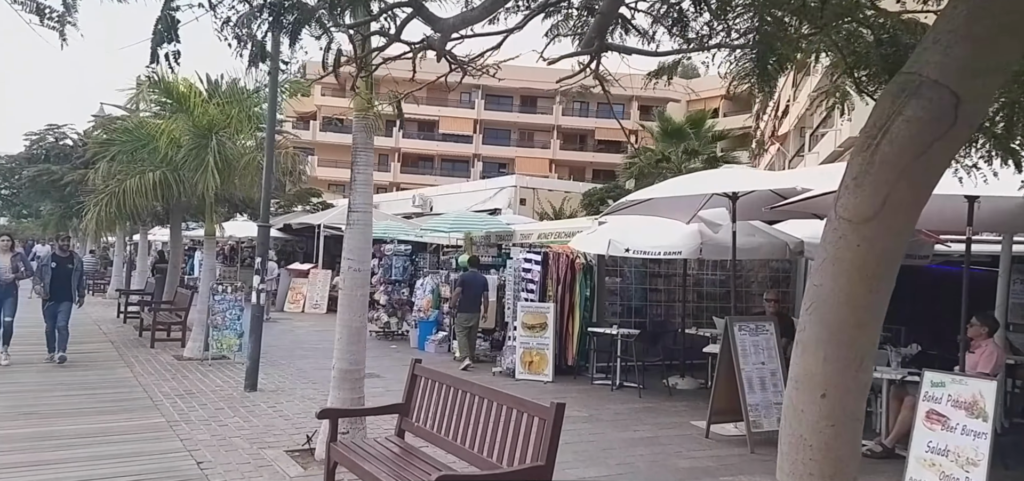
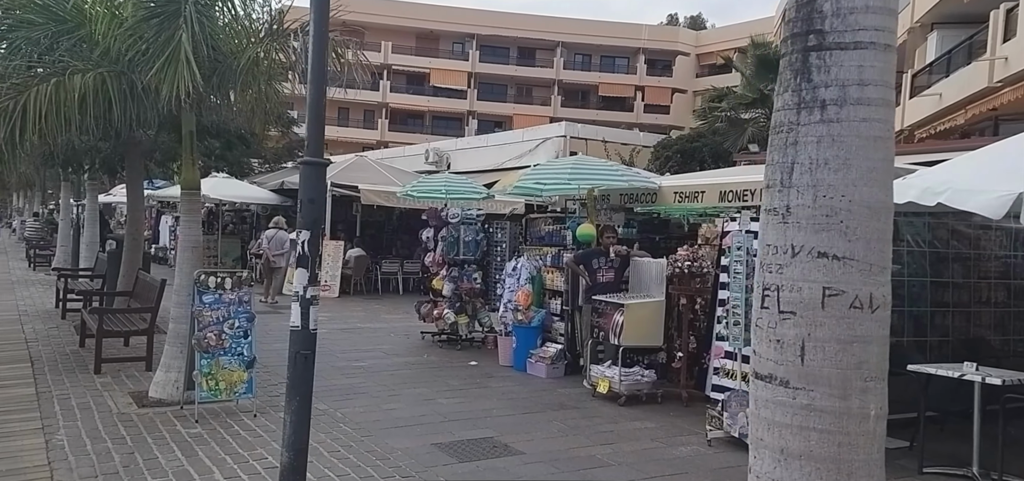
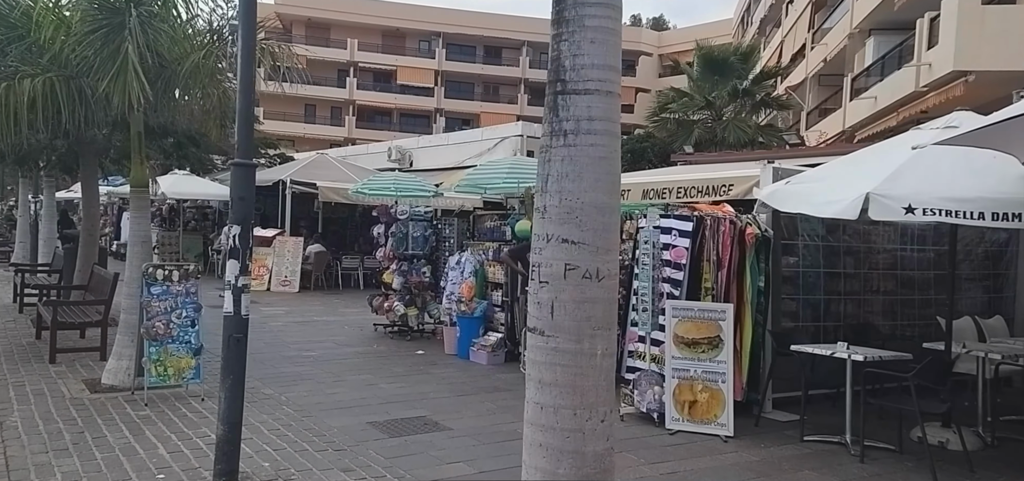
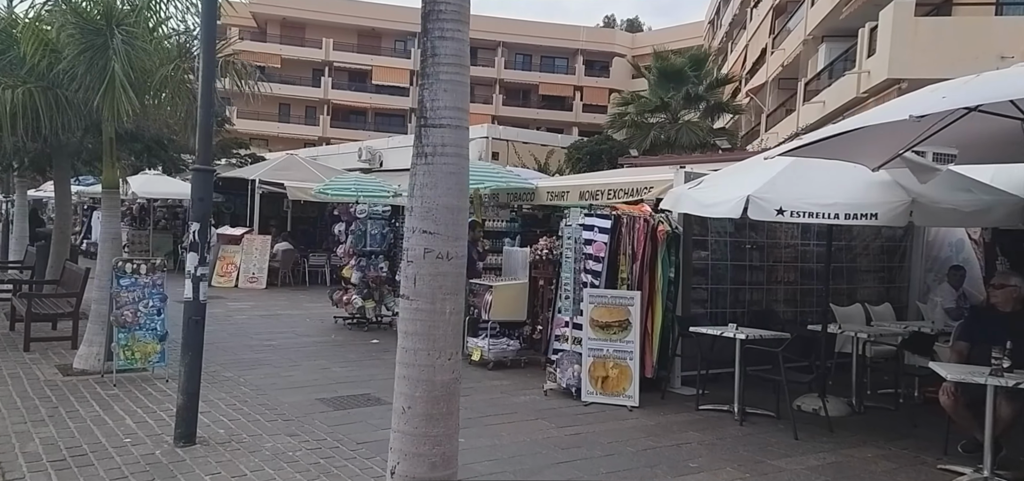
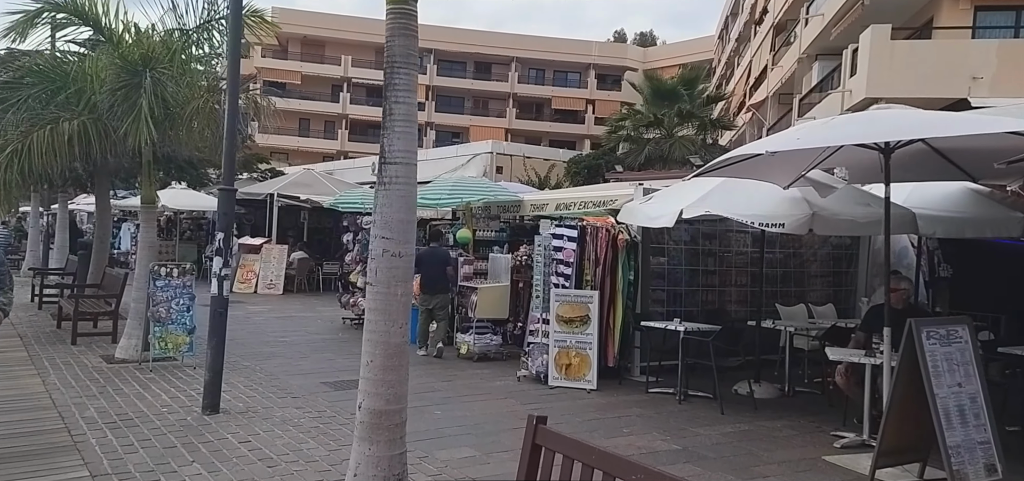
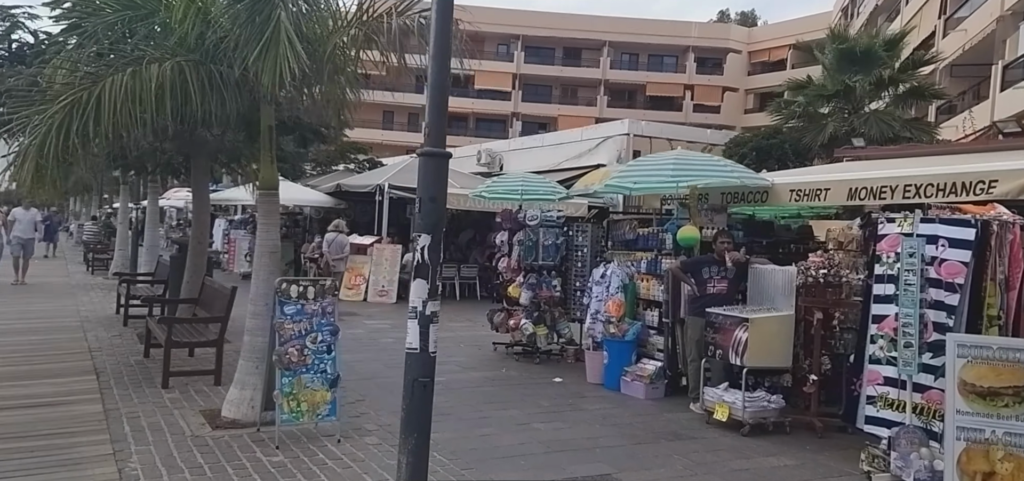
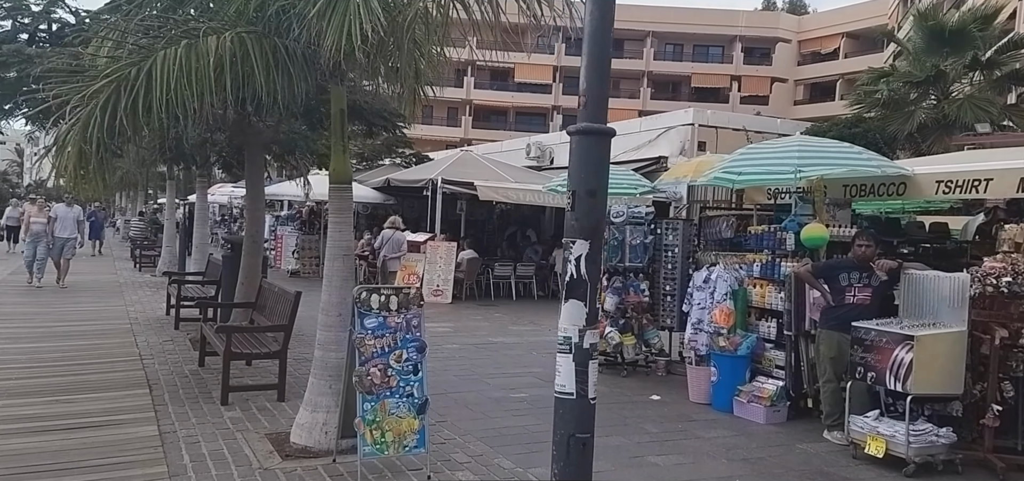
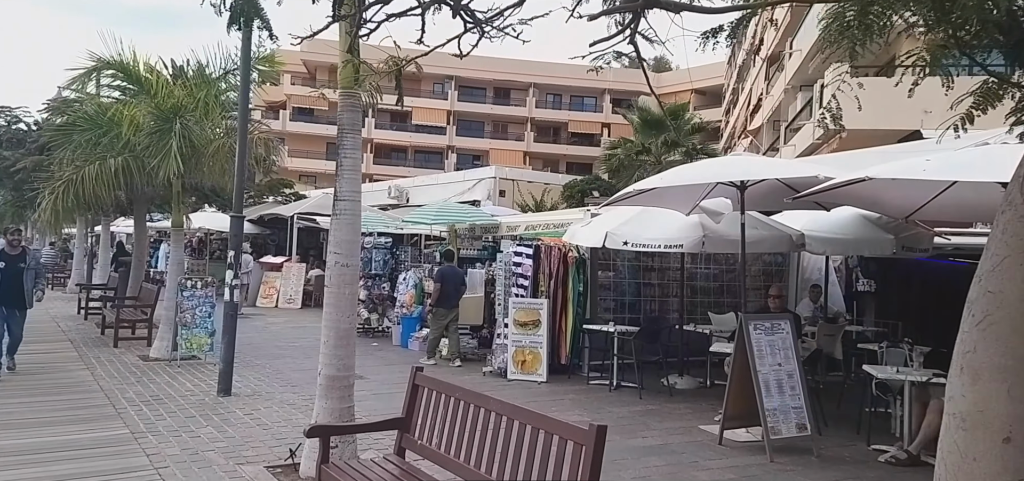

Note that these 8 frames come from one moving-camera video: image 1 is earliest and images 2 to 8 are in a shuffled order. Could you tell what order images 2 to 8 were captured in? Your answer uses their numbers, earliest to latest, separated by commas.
8, 5, 4, 3, 2, 6, 7
